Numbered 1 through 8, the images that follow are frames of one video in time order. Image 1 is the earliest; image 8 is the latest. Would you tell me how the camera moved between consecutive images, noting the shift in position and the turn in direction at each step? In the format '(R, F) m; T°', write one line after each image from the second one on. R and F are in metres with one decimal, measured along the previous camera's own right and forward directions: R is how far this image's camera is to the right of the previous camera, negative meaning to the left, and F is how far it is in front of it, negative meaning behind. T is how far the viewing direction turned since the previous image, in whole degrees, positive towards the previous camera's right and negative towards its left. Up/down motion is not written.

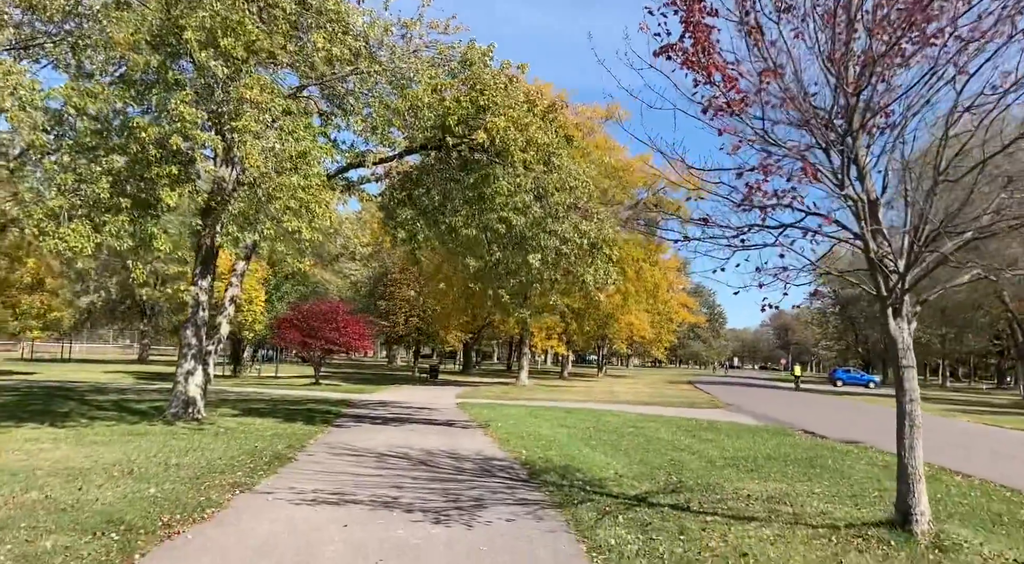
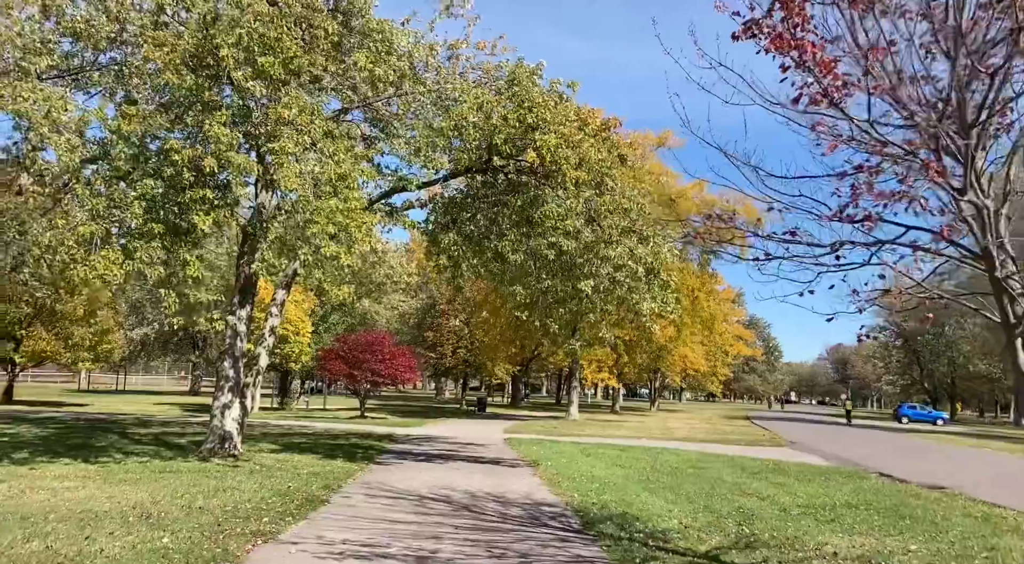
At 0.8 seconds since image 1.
(0.0, +0.8) m; -4°
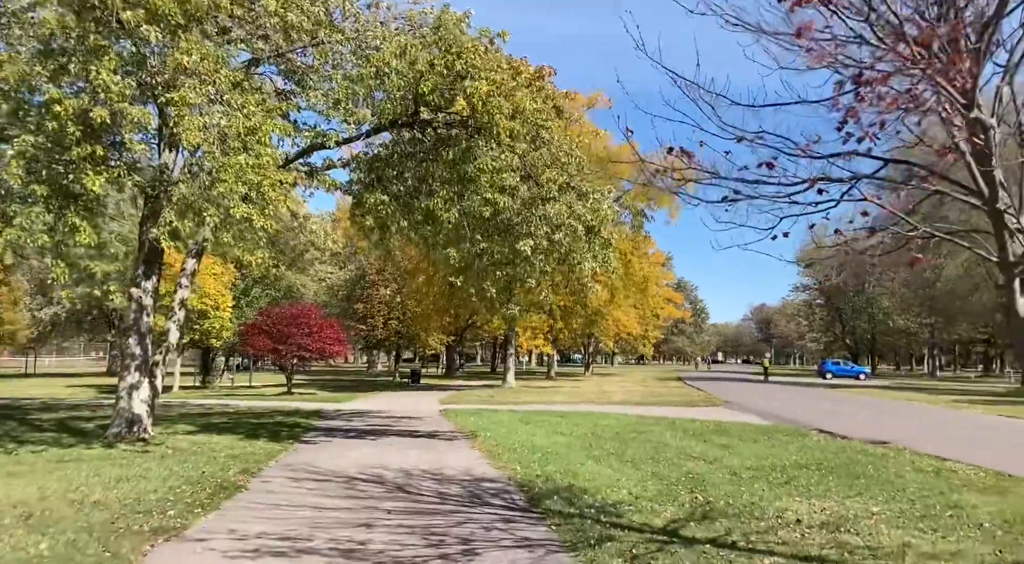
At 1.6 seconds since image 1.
(0.0, +0.8) m; +5°
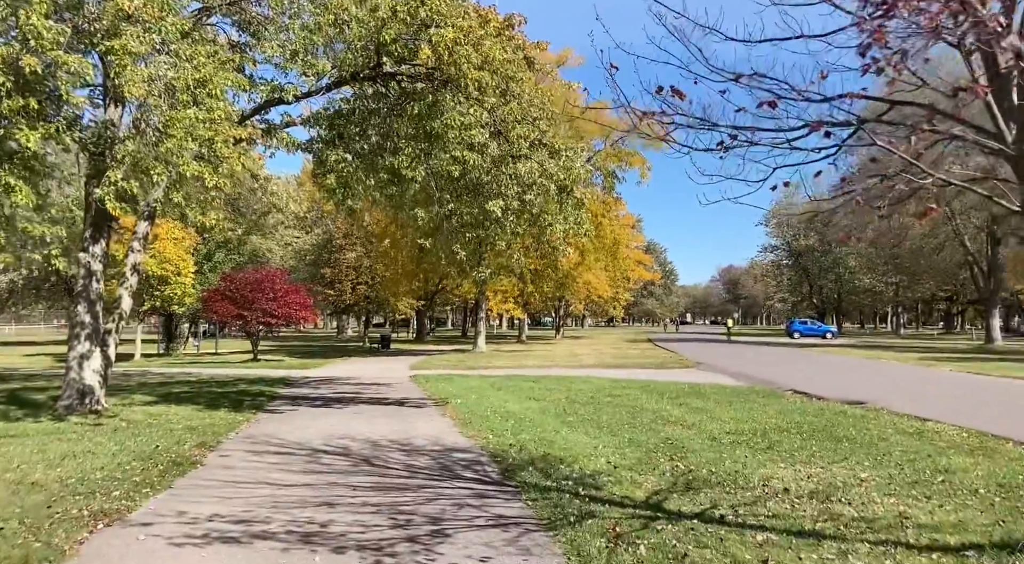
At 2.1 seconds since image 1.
(0.0, +0.5) m; +2°
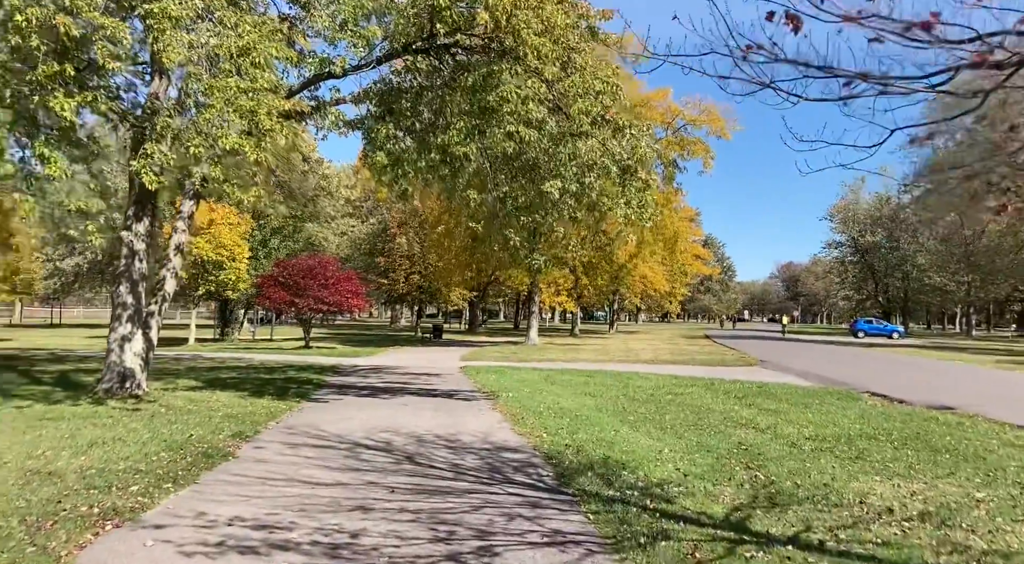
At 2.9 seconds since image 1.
(-0.1, +0.8) m; -4°
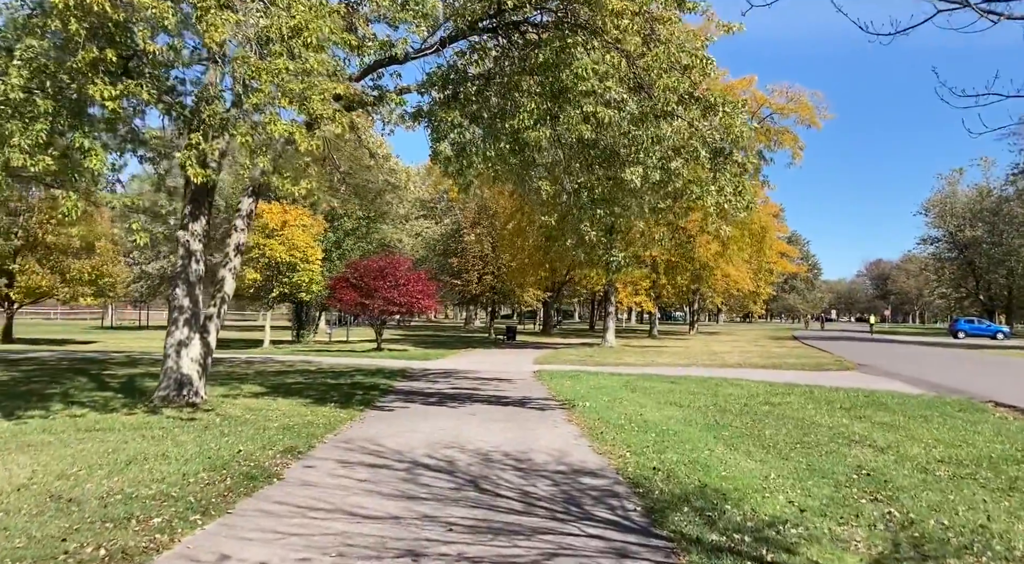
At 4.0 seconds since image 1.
(0.0, +1.0) m; -6°
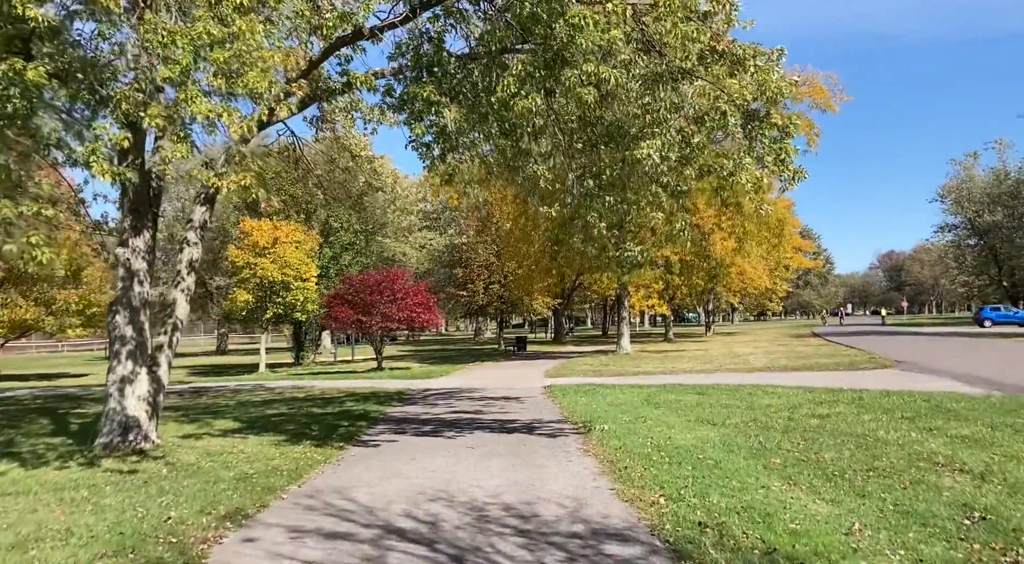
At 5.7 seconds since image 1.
(+0.2, +1.7) m; -1°
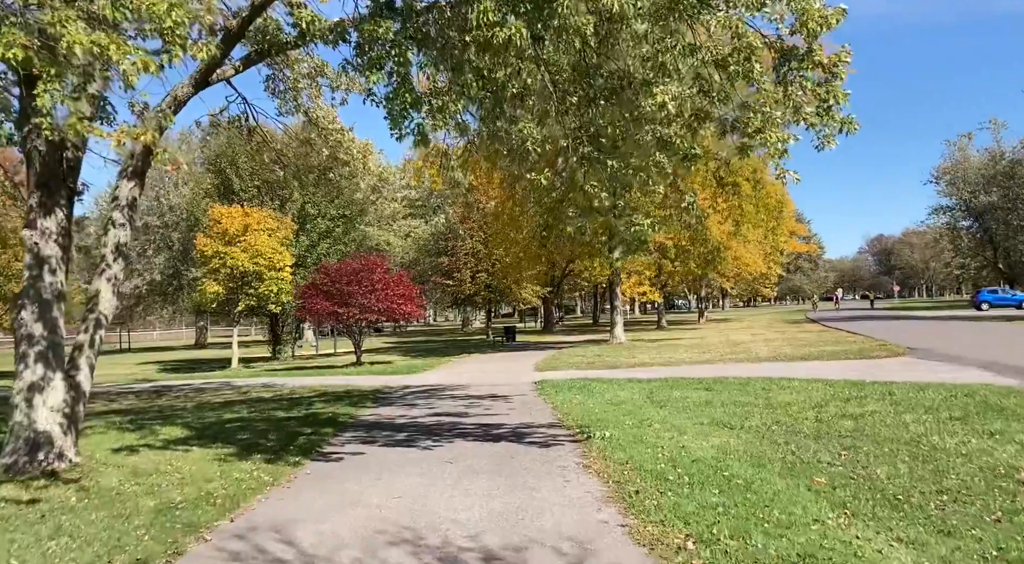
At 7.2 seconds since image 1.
(+0.1, +1.5) m; +1°
